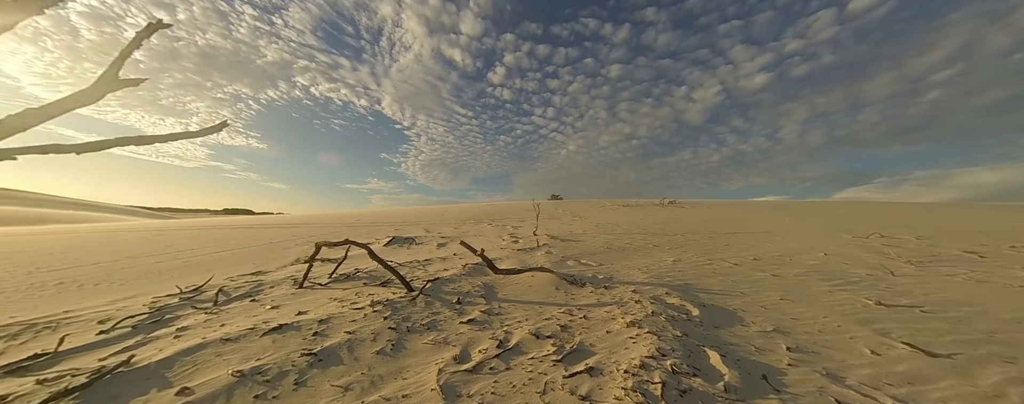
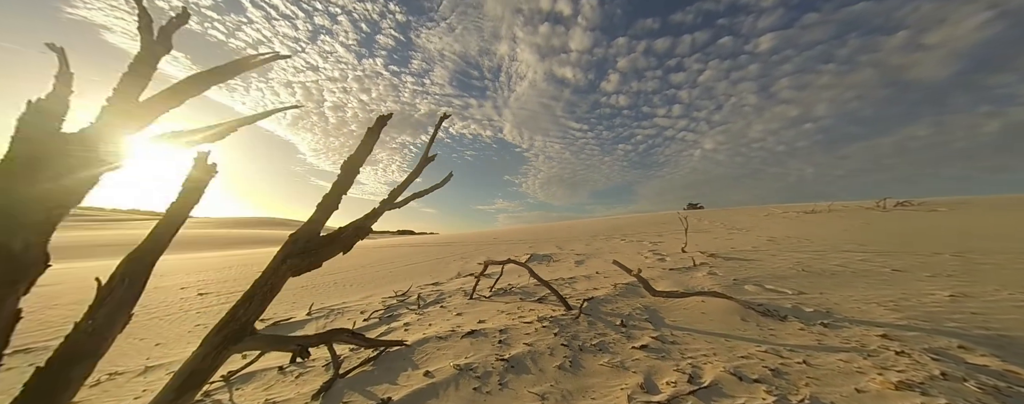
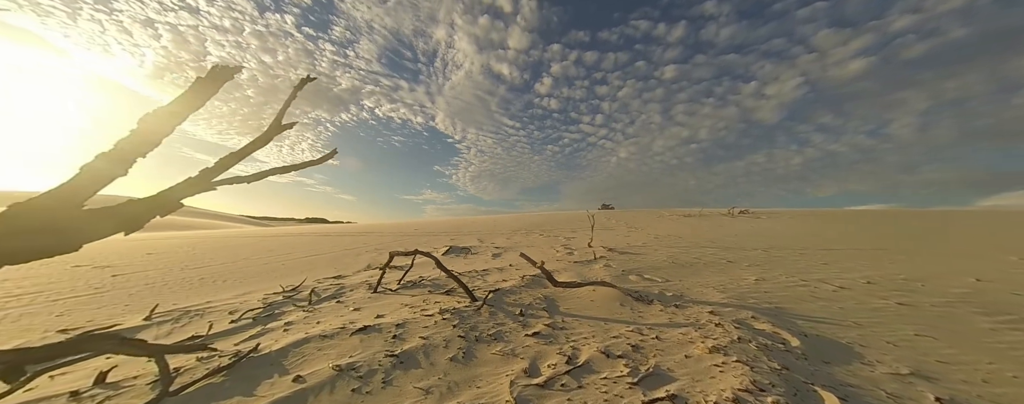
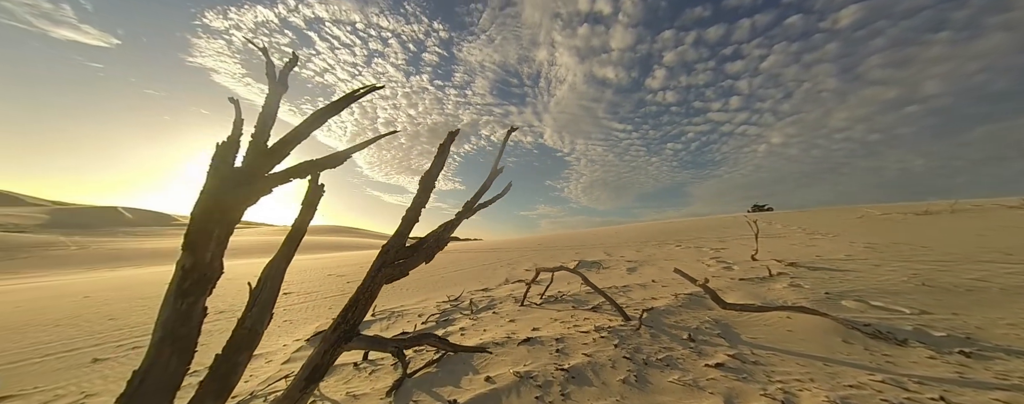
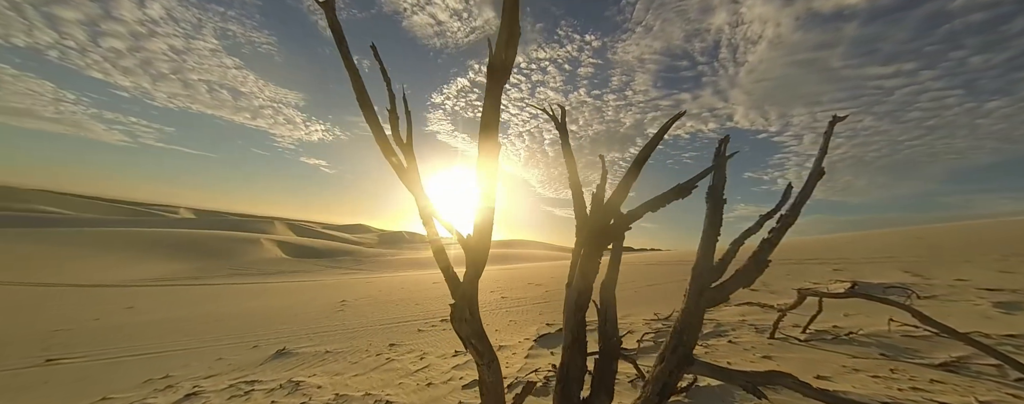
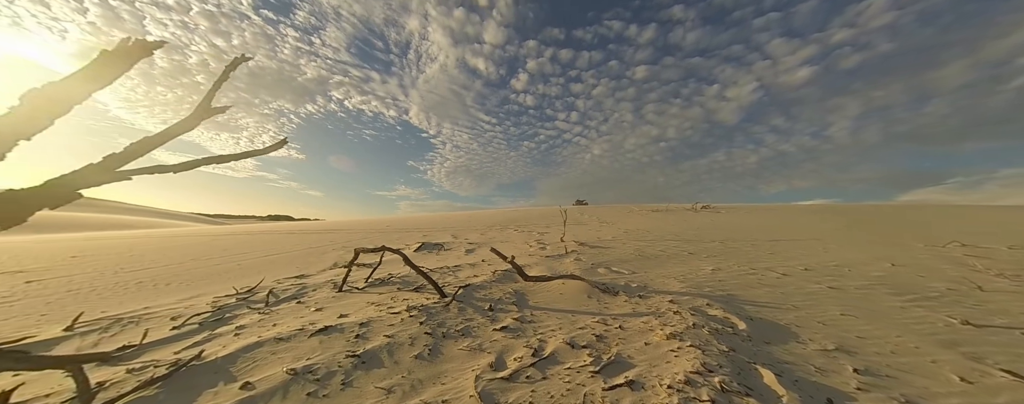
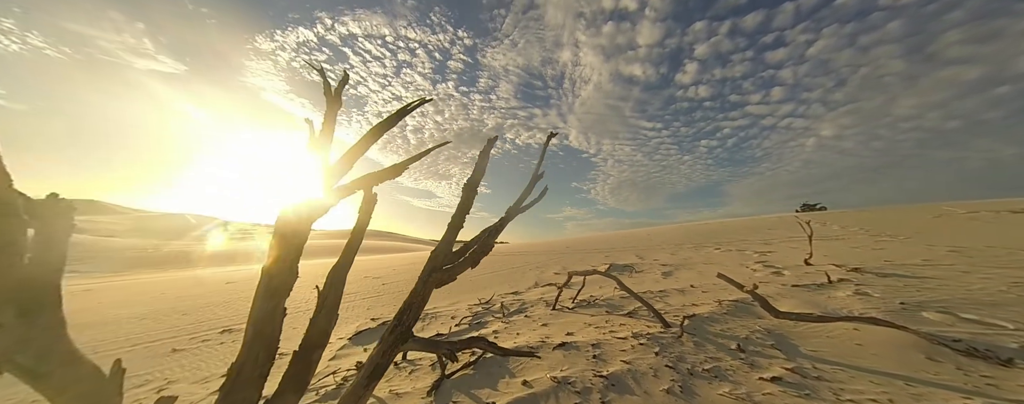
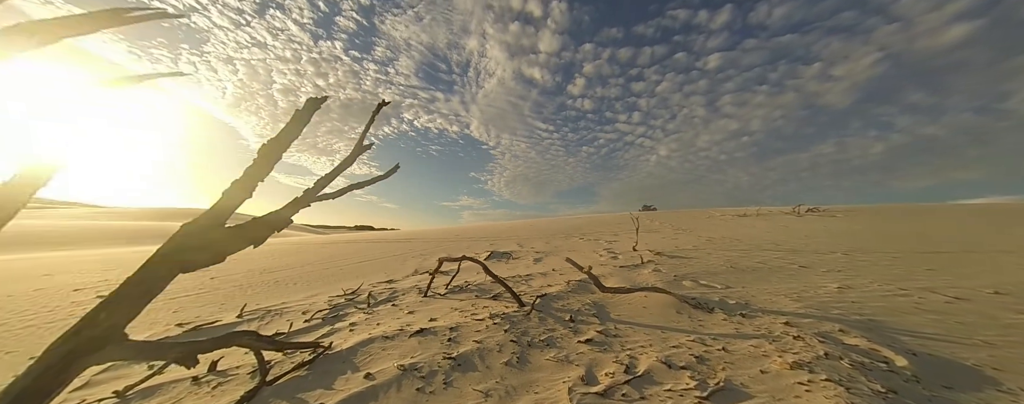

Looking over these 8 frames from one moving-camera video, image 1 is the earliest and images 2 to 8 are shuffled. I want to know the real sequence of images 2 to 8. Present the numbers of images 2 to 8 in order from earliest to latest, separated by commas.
6, 3, 8, 2, 4, 7, 5
